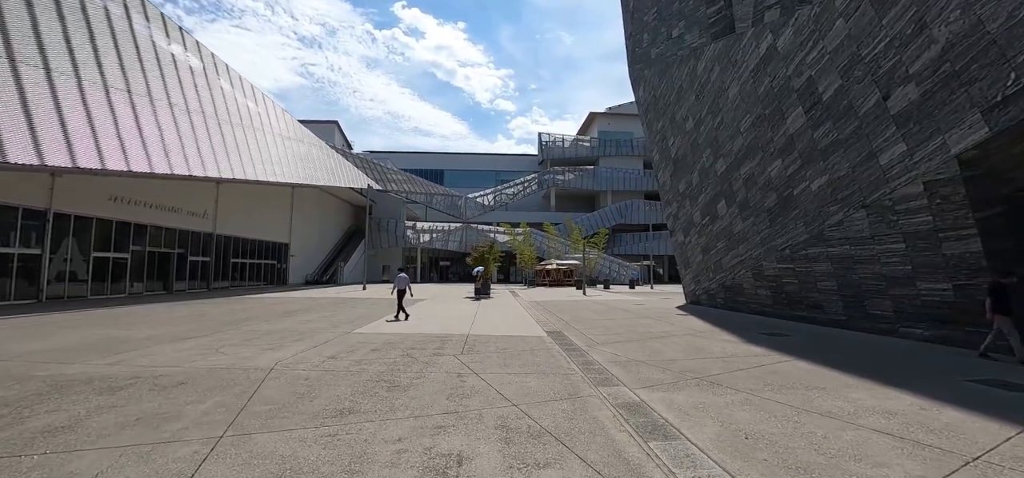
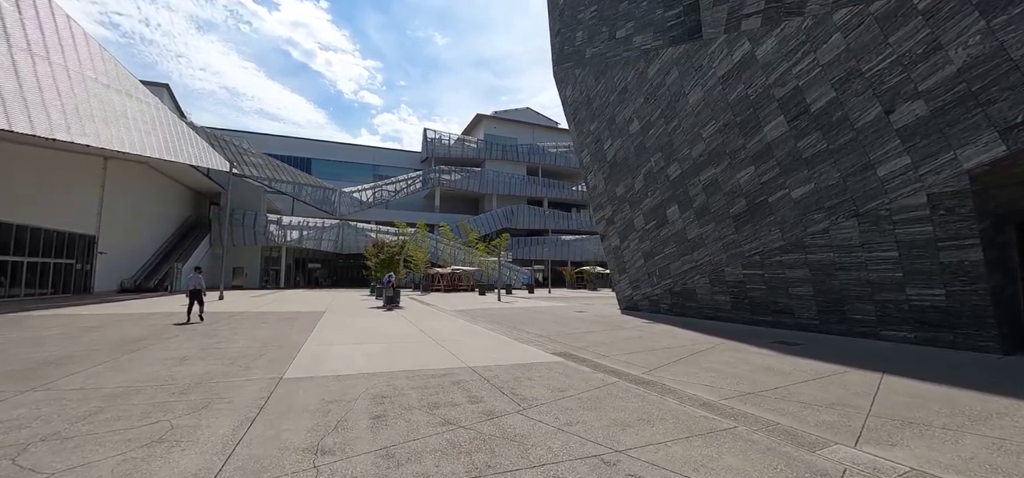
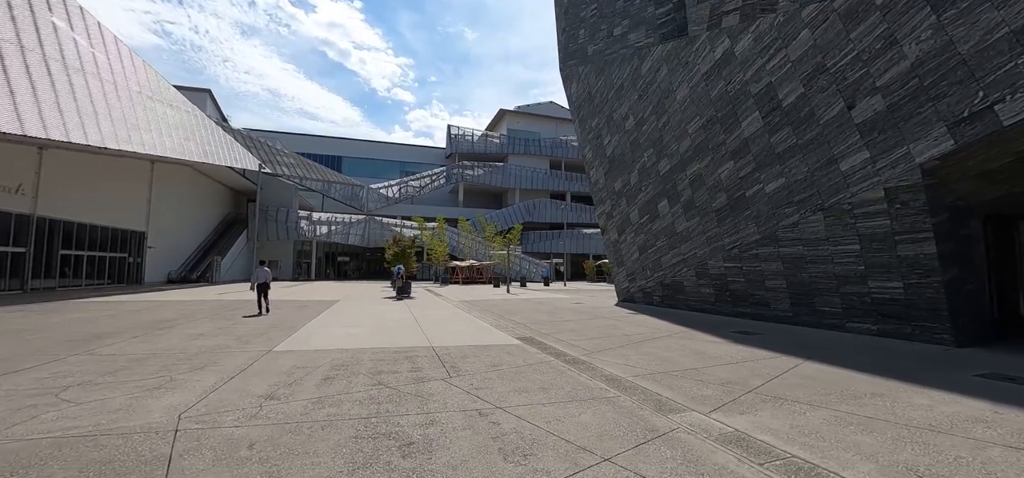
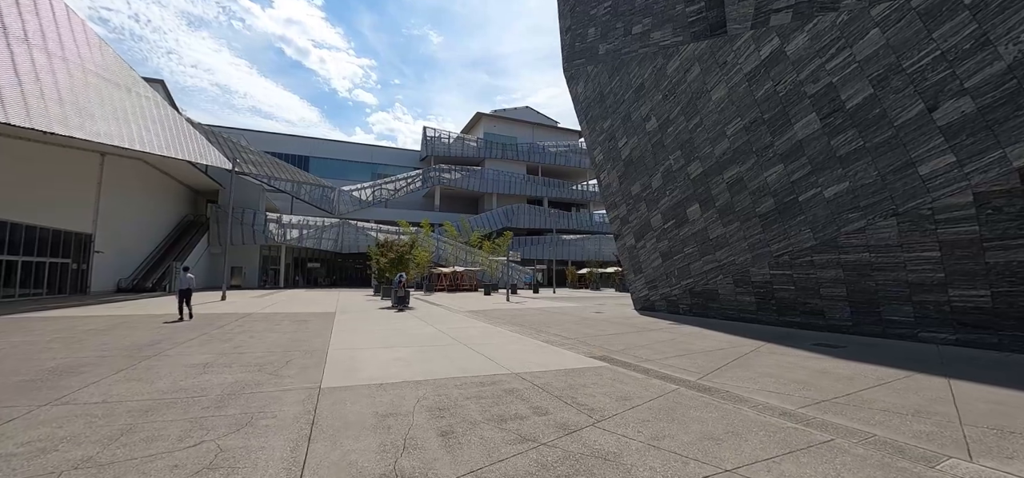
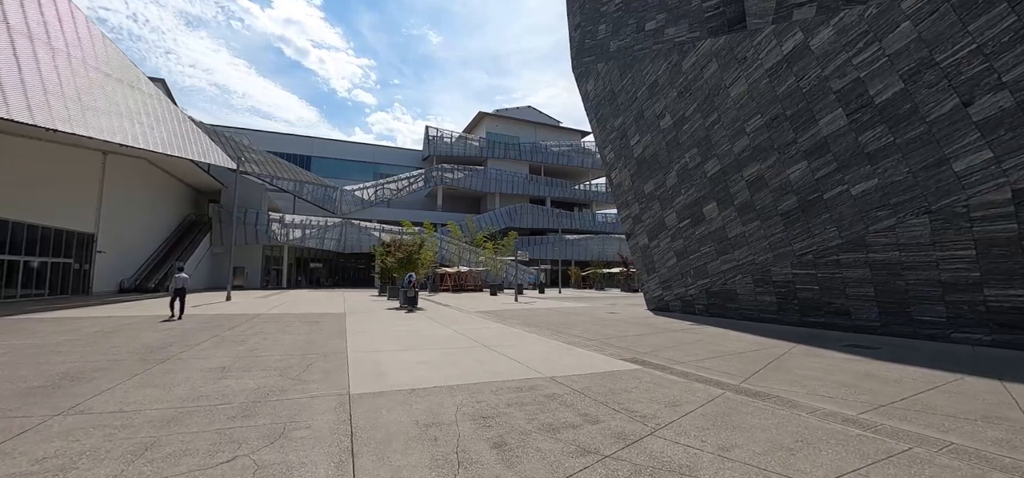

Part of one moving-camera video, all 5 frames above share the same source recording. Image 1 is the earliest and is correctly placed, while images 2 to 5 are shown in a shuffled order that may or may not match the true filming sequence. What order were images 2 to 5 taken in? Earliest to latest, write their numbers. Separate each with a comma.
3, 2, 4, 5
